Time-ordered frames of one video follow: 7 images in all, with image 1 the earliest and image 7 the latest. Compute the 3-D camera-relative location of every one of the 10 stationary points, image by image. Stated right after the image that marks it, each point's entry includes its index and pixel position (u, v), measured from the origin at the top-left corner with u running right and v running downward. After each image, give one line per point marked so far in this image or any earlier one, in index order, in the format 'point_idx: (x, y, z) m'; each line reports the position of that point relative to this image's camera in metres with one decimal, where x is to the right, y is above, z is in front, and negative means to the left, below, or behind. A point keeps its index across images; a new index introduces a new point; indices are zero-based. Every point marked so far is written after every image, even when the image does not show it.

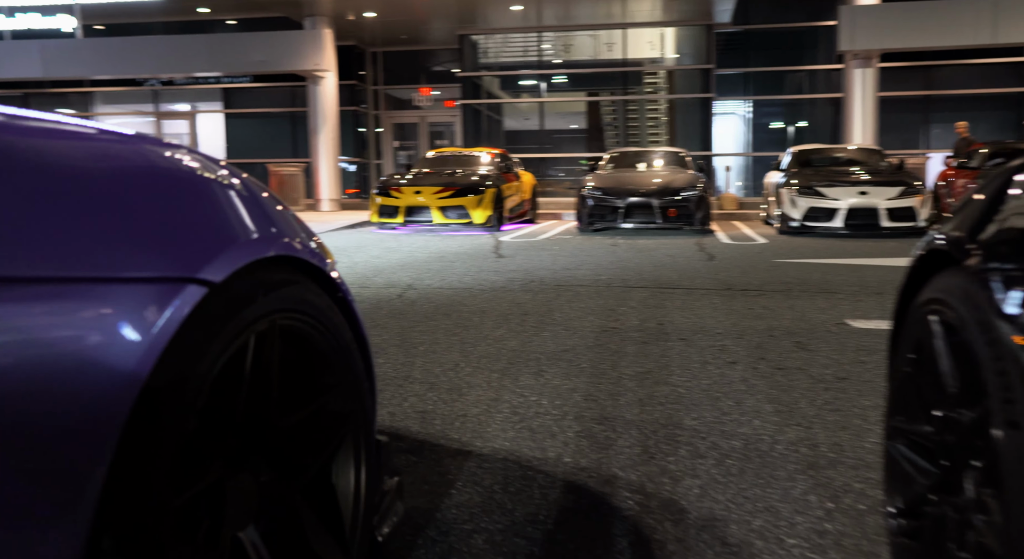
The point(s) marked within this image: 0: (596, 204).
0: (+1.2, +1.1, +13.8) m
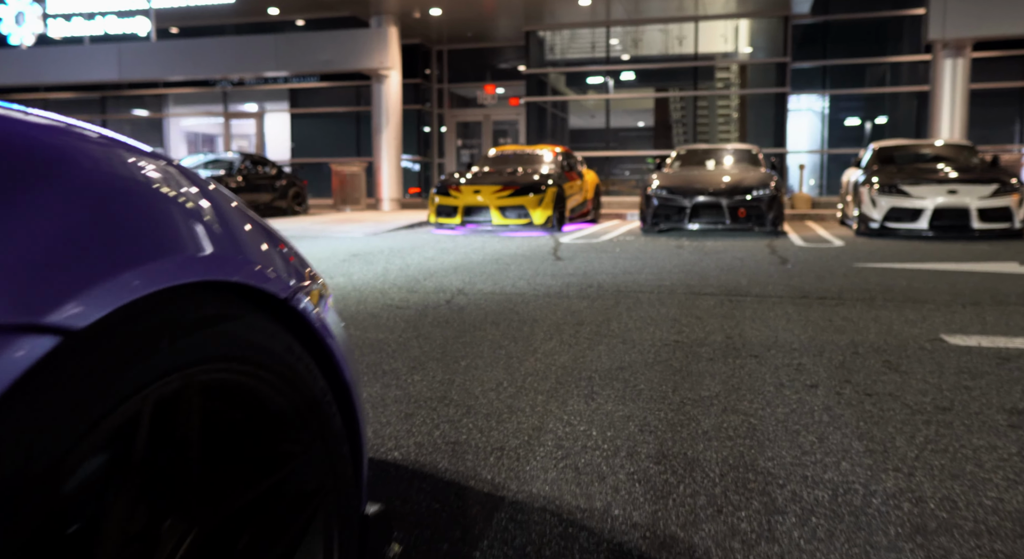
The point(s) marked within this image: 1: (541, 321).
0: (+2.1, +1.1, +13.2) m
1: (+0.2, -0.2, +5.4) m
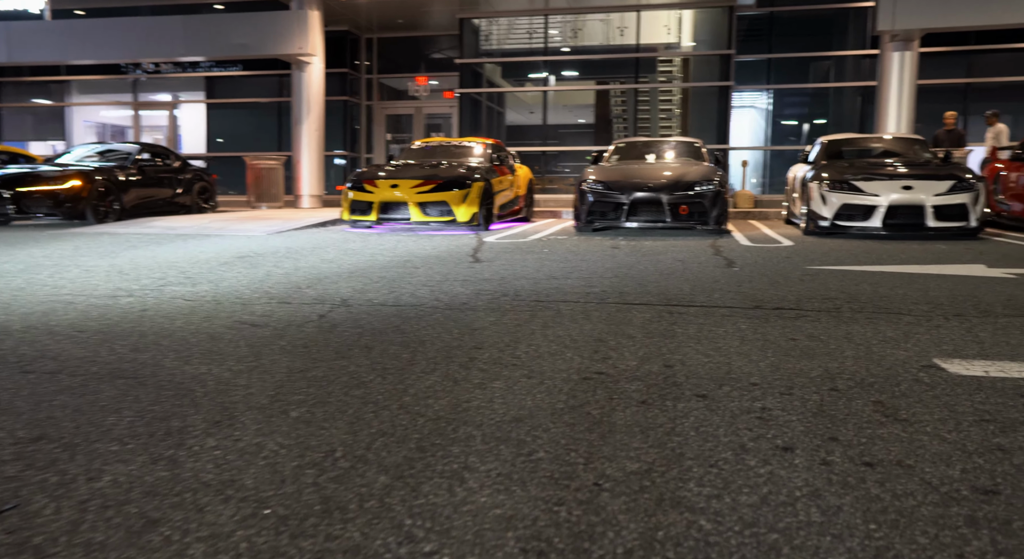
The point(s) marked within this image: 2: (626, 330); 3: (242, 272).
0: (+1.1, +1.0, +12.1) m
1: (-0.4, -0.3, +4.2) m
2: (+0.6, -0.3, +4.6) m
3: (-2.2, +0.1, +7.5) m
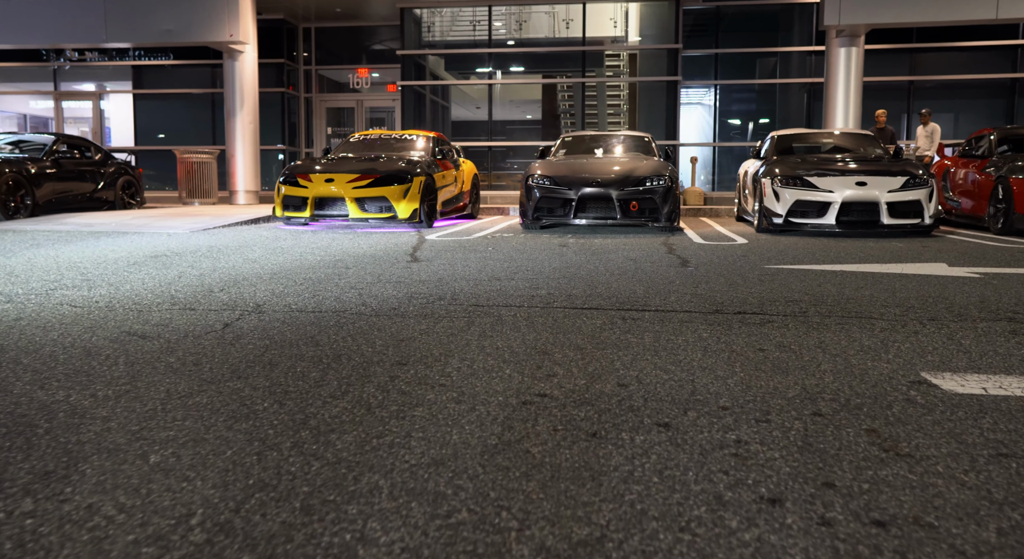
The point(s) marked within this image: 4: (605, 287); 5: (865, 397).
0: (+0.4, +1.0, +11.6) m
1: (-0.6, -0.3, +3.6) m
2: (+0.3, -0.3, +4.1) m
3: (-2.6, 0.0, +6.8) m
4: (+0.6, -0.1, +6.1) m
5: (+1.2, -0.4, +3.1) m
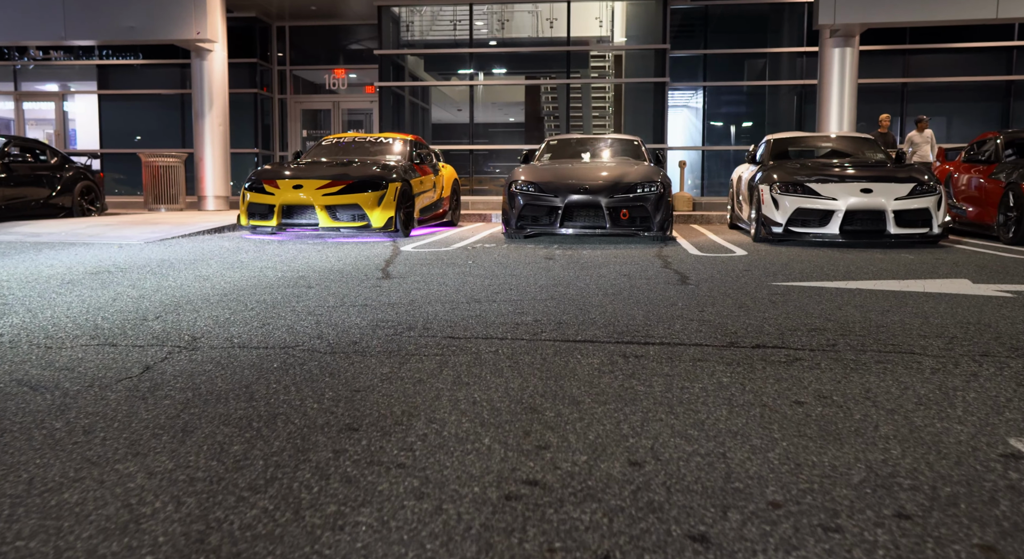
0: (+0.2, +0.9, +10.9) m
1: (-0.7, -0.4, +2.8) m
2: (+0.2, -0.4, +3.3) m
3: (-2.7, -0.1, +6.0) m
4: (+0.5, -0.2, +5.4) m
5: (+1.1, -0.5, +2.4) m
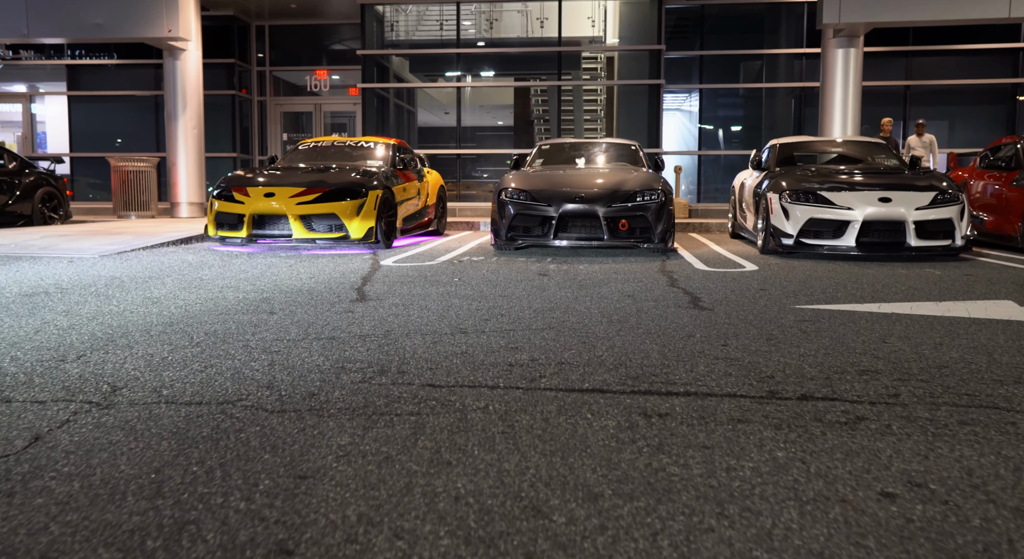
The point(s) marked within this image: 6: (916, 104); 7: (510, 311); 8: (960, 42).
0: (+0.1, +0.7, +10.1) m
1: (-0.7, -0.6, +2.0) m
2: (+0.2, -0.5, +2.5) m
3: (-2.8, -0.2, +5.1) m
4: (+0.5, -0.3, +4.6) m
5: (+1.1, -0.6, +1.6) m
6: (+8.3, +3.6, +19.1) m
7: (0.0, -0.2, +5.8) m
8: (+9.1, +4.8, +18.9) m
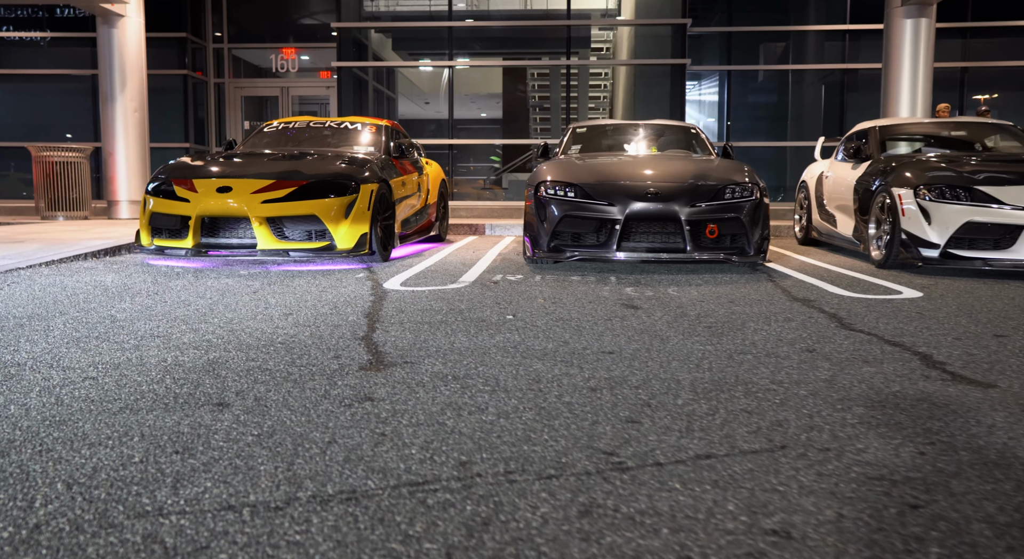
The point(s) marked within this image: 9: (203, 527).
0: (+0.4, +0.5, +7.4) m
1: (0.0, -0.8, -0.7) m
2: (+0.8, -0.7, -0.1) m
3: (-2.2, -0.5, +2.4) m
4: (+1.0, -0.5, +2.0) m
5: (+1.8, -0.9, -1.0) m
6: (+8.3, +3.4, +16.8) m
7: (+0.5, -0.4, +3.2) m
8: (+9.1, +4.6, +16.6) m
9: (-0.6, -0.5, +2.0) m
